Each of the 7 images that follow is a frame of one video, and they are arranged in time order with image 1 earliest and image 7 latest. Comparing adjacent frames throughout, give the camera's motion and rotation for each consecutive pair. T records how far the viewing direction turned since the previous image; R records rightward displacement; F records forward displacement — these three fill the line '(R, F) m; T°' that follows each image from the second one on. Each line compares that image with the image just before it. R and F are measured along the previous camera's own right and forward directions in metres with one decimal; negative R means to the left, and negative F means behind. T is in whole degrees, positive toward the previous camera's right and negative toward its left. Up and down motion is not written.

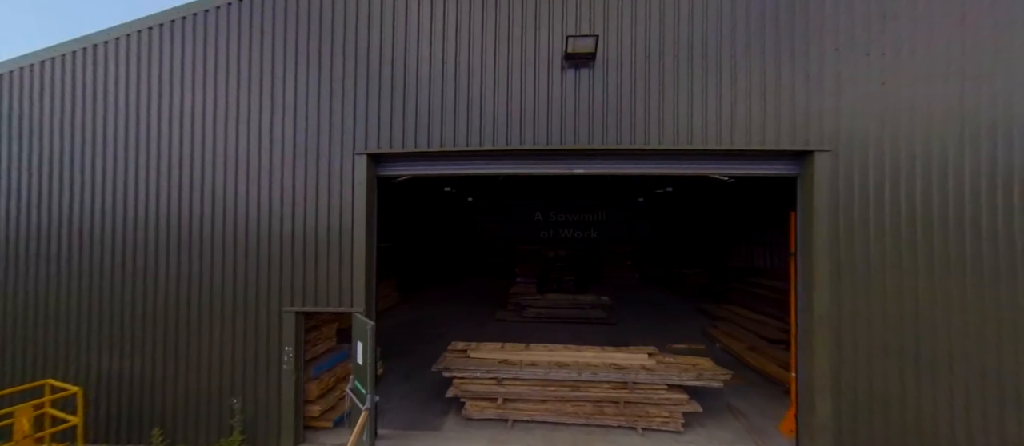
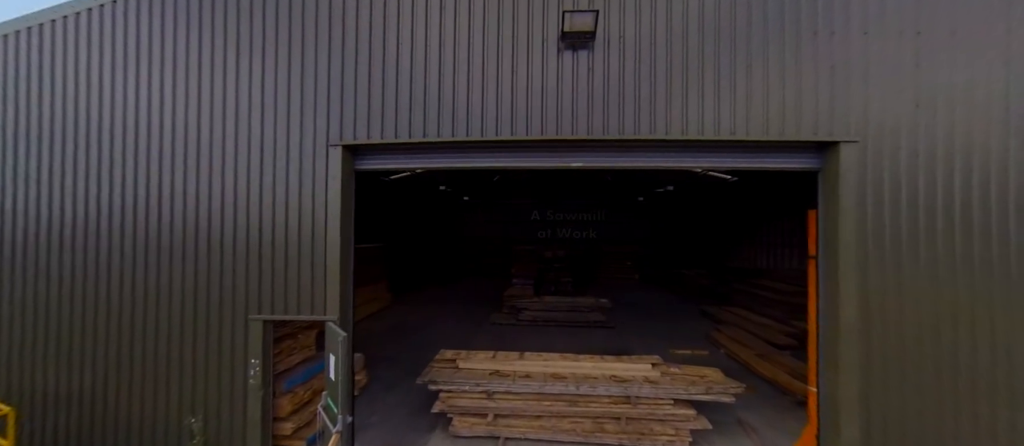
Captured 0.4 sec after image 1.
(+0.1, +0.4) m; 0°
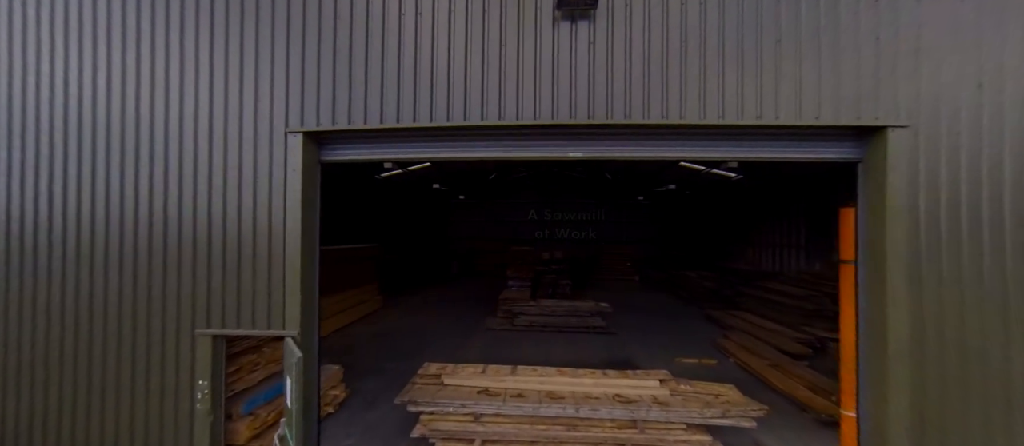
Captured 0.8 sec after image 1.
(+0.1, +0.4) m; 0°
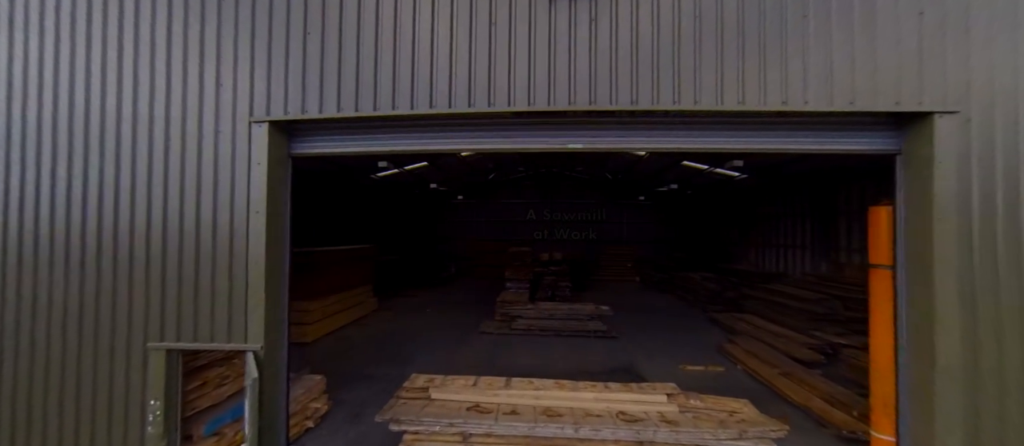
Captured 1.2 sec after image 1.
(+0.1, +0.3) m; 0°
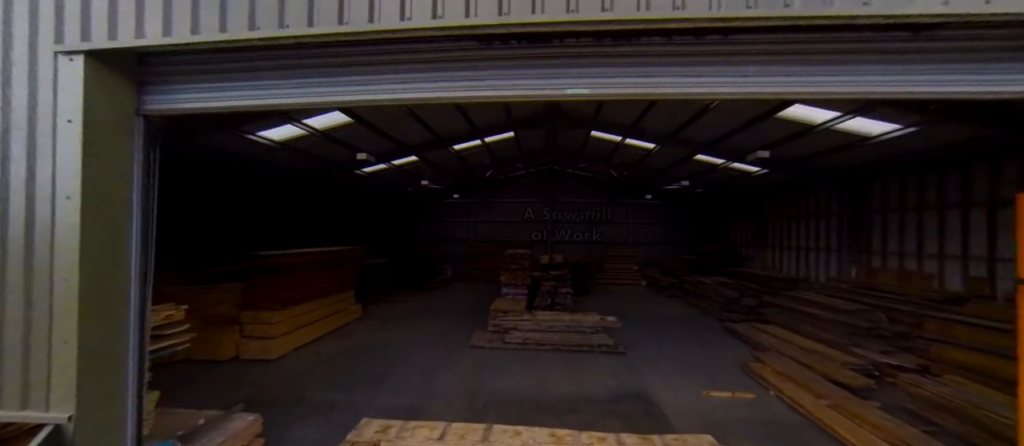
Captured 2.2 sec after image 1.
(+0.2, +0.9) m; 0°
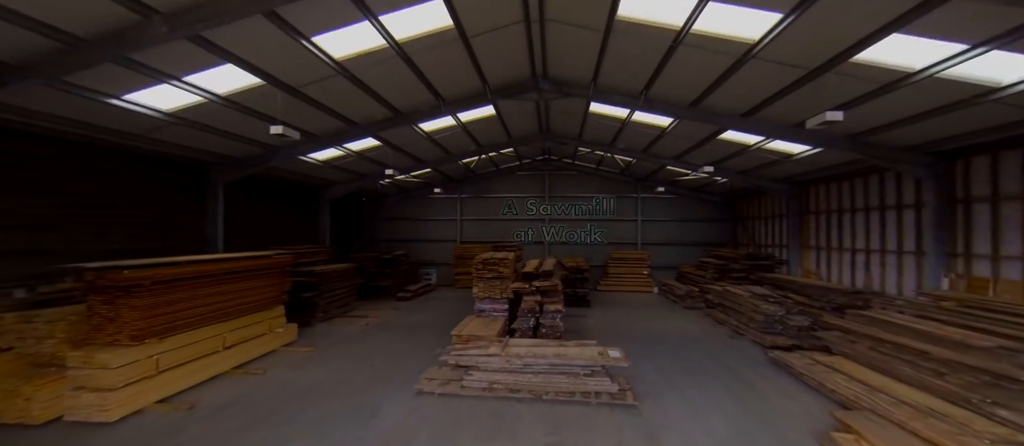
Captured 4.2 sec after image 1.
(+0.6, +1.9) m; -1°
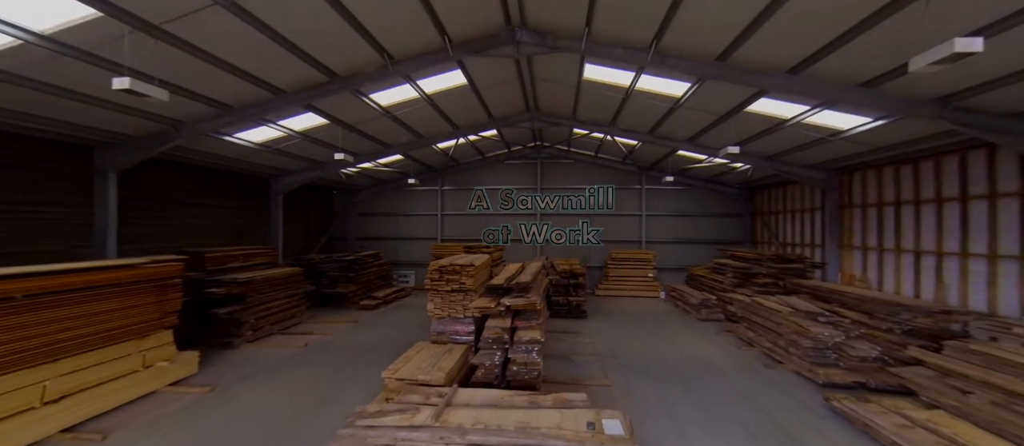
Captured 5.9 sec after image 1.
(+0.5, +1.7) m; 0°
